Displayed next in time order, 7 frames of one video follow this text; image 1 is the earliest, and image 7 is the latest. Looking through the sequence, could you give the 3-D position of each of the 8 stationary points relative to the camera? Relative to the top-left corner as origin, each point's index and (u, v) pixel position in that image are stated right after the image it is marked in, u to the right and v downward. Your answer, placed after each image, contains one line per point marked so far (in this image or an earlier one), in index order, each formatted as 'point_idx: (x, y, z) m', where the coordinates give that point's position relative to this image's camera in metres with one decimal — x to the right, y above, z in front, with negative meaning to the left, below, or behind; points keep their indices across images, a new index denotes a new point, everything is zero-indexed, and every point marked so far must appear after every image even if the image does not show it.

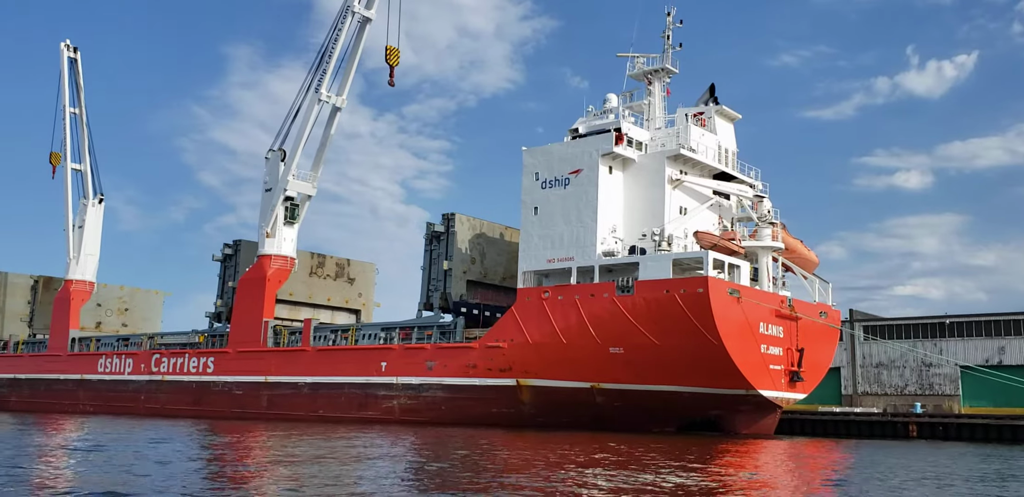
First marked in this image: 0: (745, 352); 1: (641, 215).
0: (+4.7, -2.1, +16.1) m
1: (+2.9, +0.8, +17.9) m
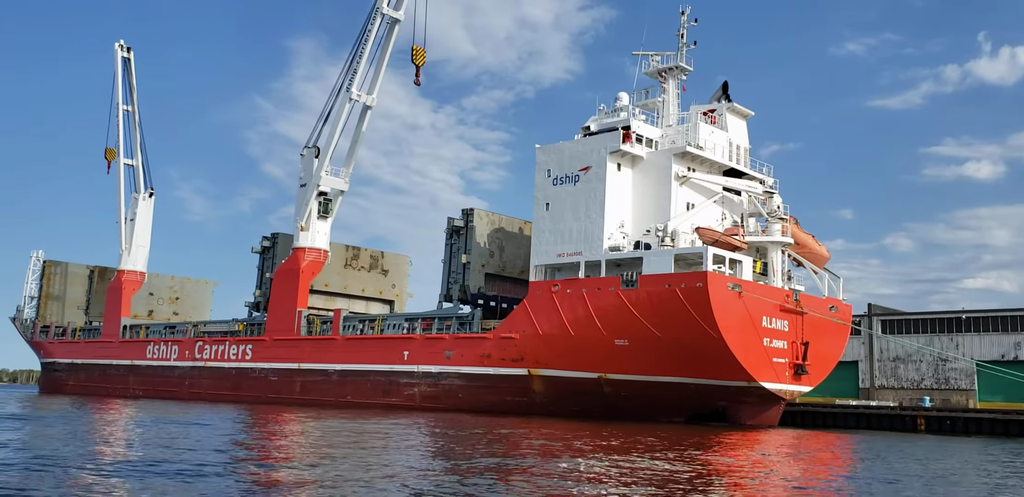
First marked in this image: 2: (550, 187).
0: (+4.8, -2.0, +16.5) m
1: (+3.1, +0.9, +18.4) m
2: (+0.9, +1.5, +19.4) m
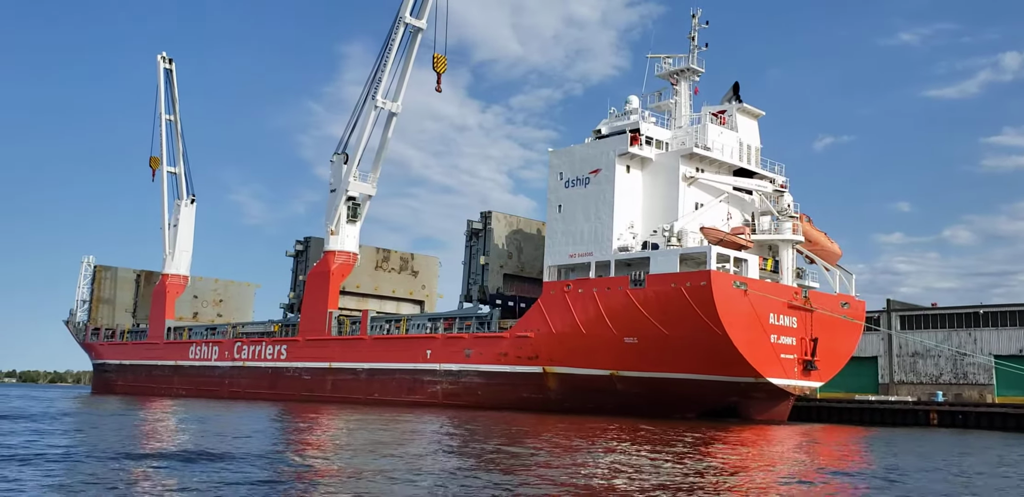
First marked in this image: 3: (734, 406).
0: (+5.1, -2.0, +16.9) m
1: (+3.4, +0.9, +18.8) m
2: (+1.3, +1.5, +19.9) m
3: (+5.1, -3.6, +18.1) m
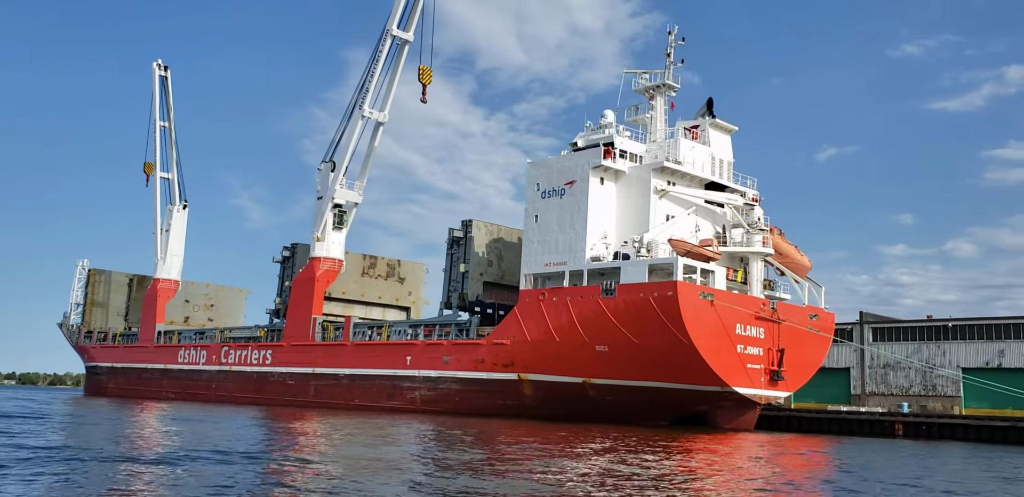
0: (+4.4, -2.2, +17.2) m
1: (+2.8, +0.6, +19.2) m
2: (+0.7, +1.2, +20.3) m
3: (+4.4, -3.8, +18.4) m
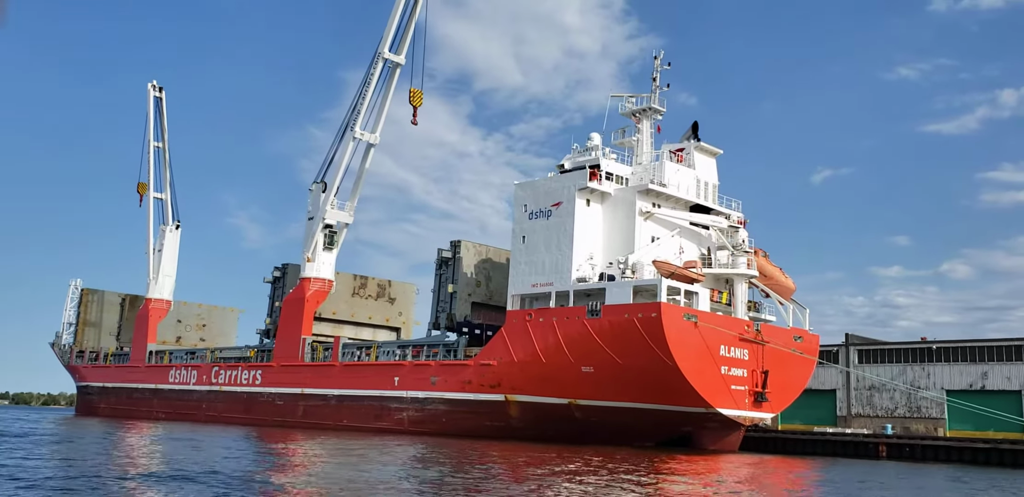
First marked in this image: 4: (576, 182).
0: (+4.1, -2.7, +17.4) m
1: (+2.5, +0.1, +19.4) m
2: (+0.4, +0.7, +20.5) m
3: (+4.1, -4.3, +18.5) m
4: (+1.6, +1.6, +19.5) m
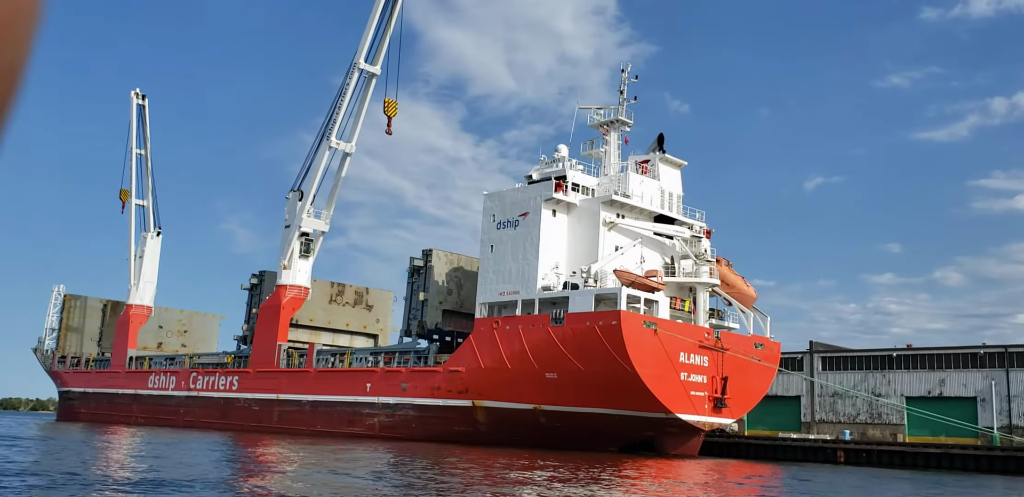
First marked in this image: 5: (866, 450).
0: (+3.3, -2.9, +17.8) m
1: (+1.7, -0.1, +19.8) m
2: (-0.5, +0.5, +20.9) m
3: (+3.3, -4.6, +18.9) m
4: (+0.8, +1.4, +19.9) m
5: (+8.6, -4.9, +19.3) m
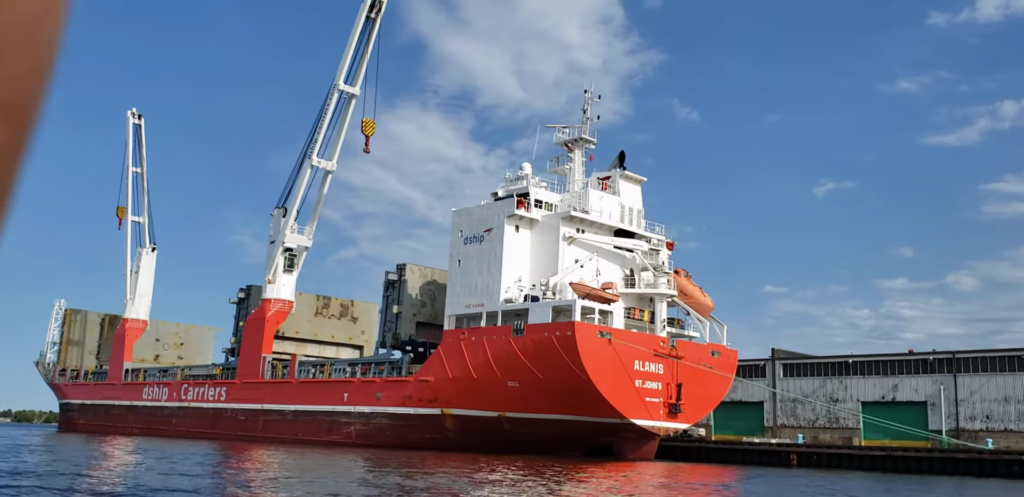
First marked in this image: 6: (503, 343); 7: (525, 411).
0: (+2.4, -3.2, +18.7) m
1: (+0.8, -0.5, +20.8) m
2: (-1.4, +0.1, +21.9) m
3: (+2.4, -4.9, +19.8) m
4: (-0.2, +1.0, +20.9) m
5: (+7.7, -5.2, +20.1) m
6: (-0.2, -2.3, +19.7) m
7: (+0.3, -4.0, +19.6) m
